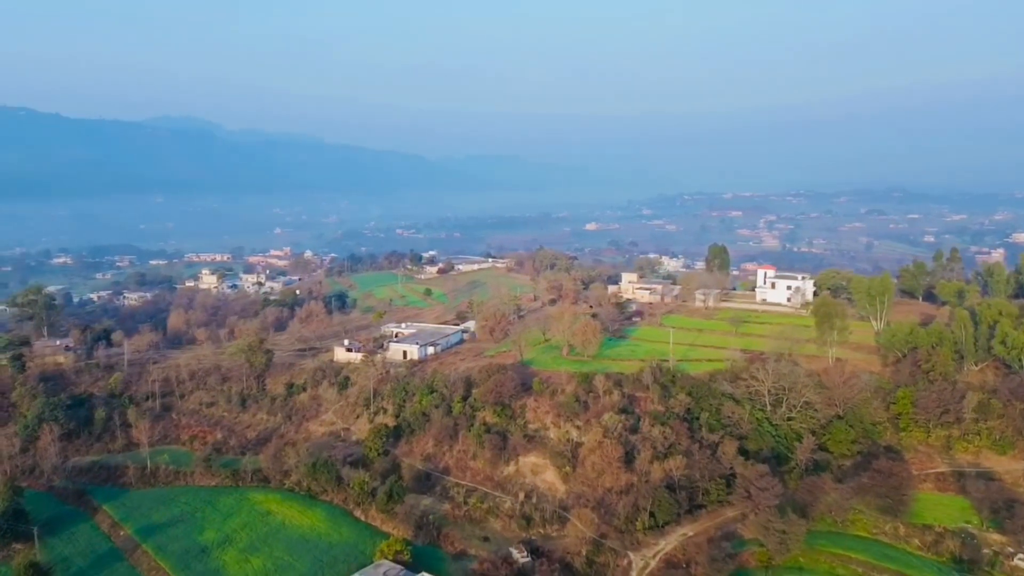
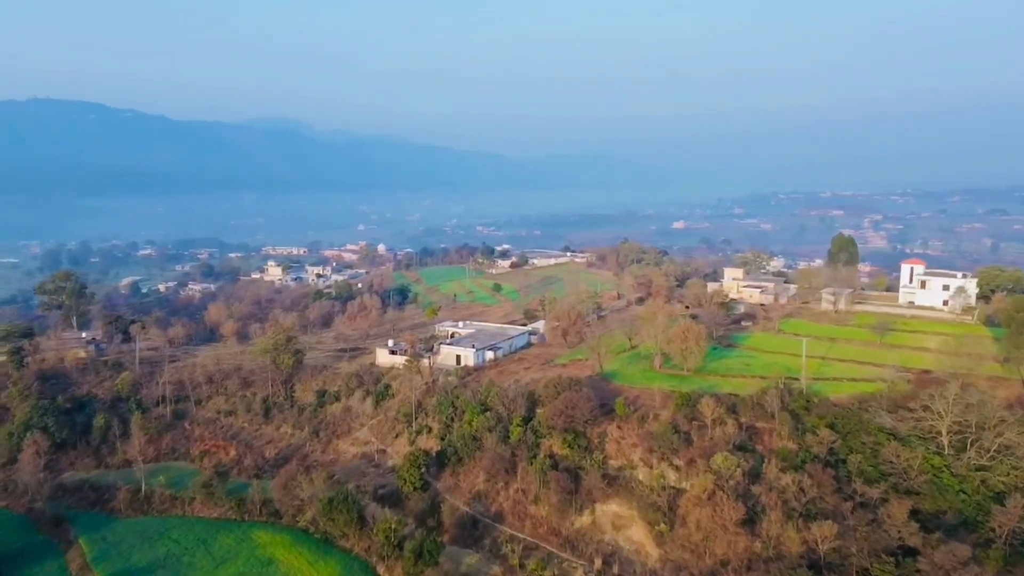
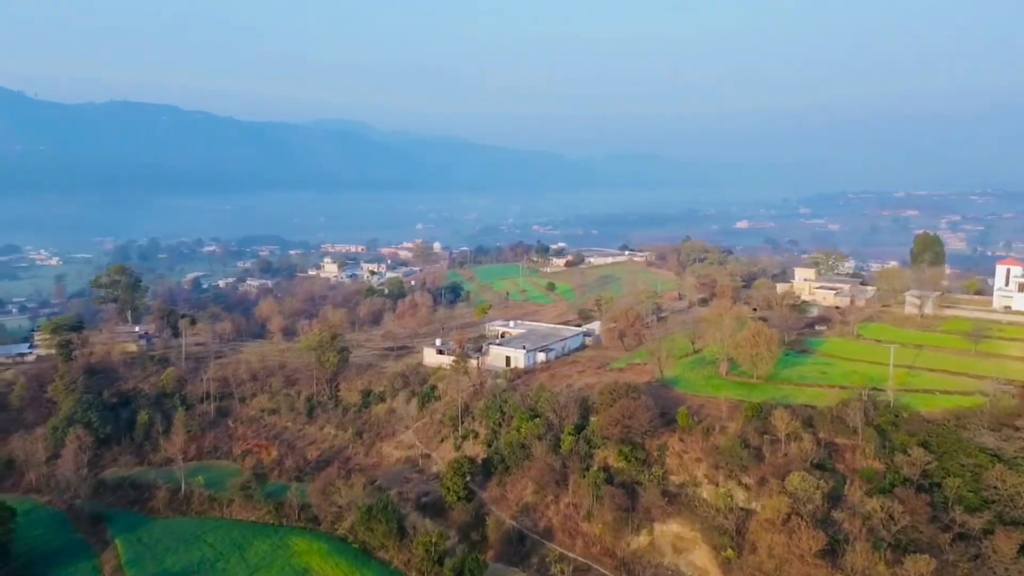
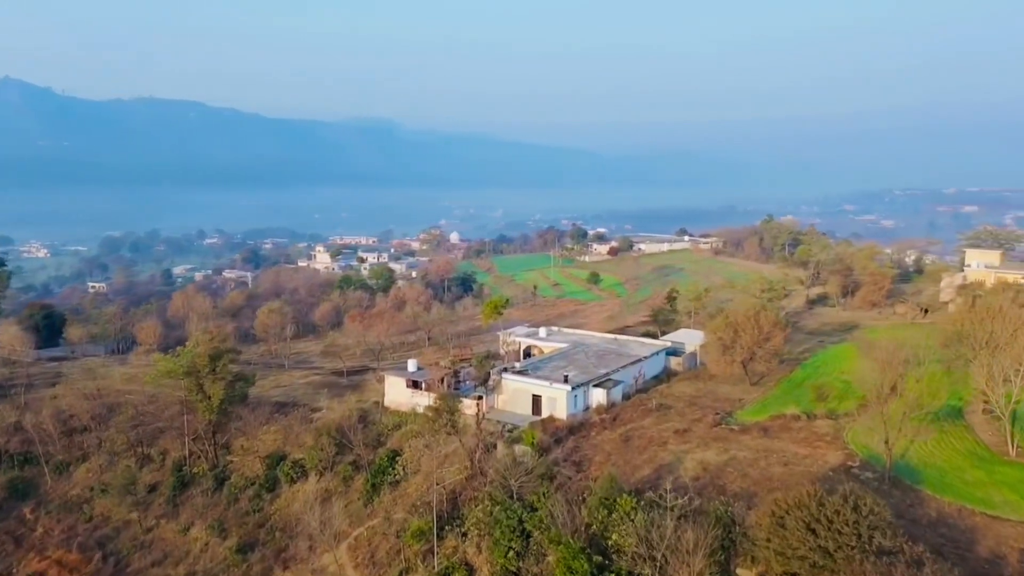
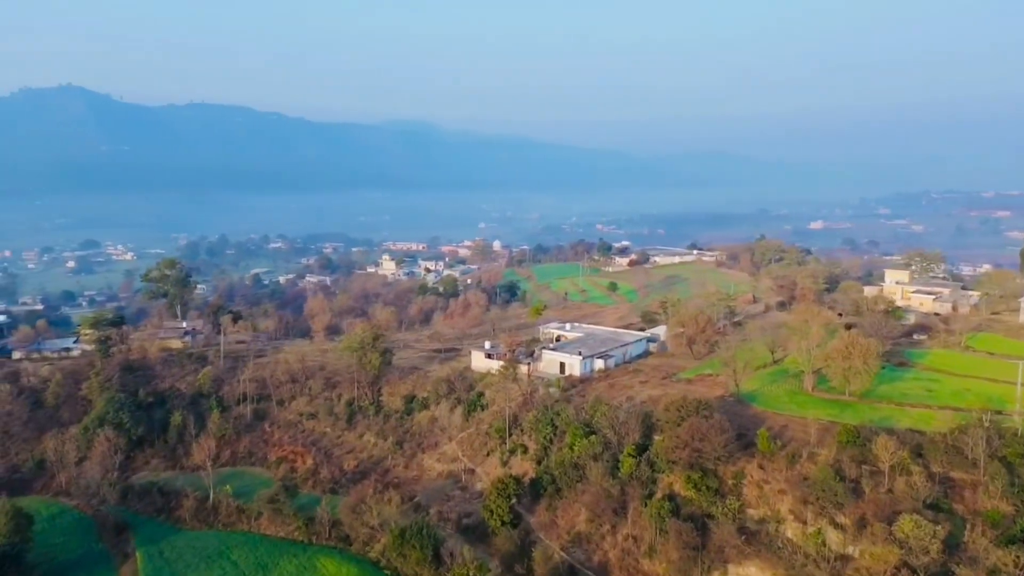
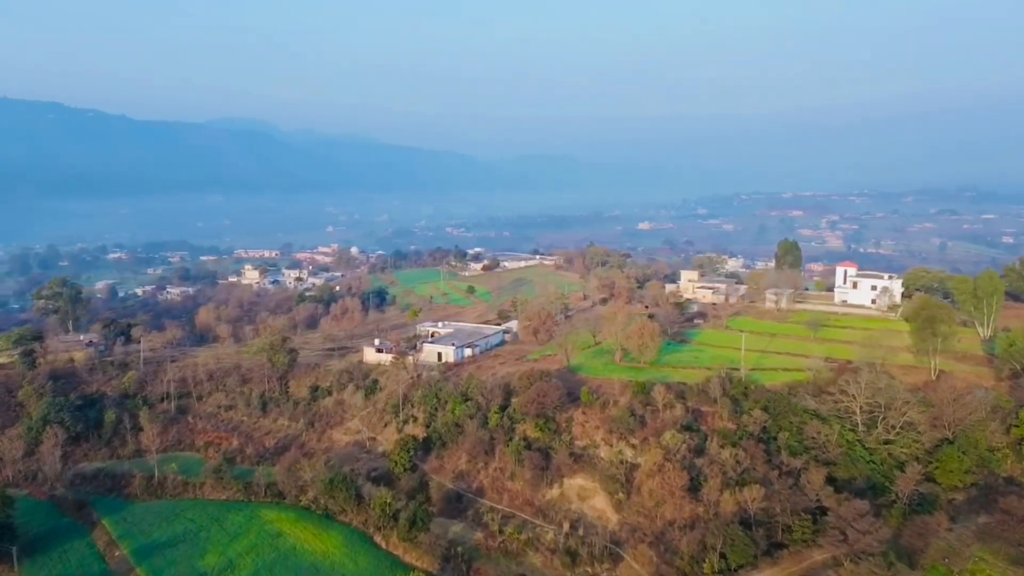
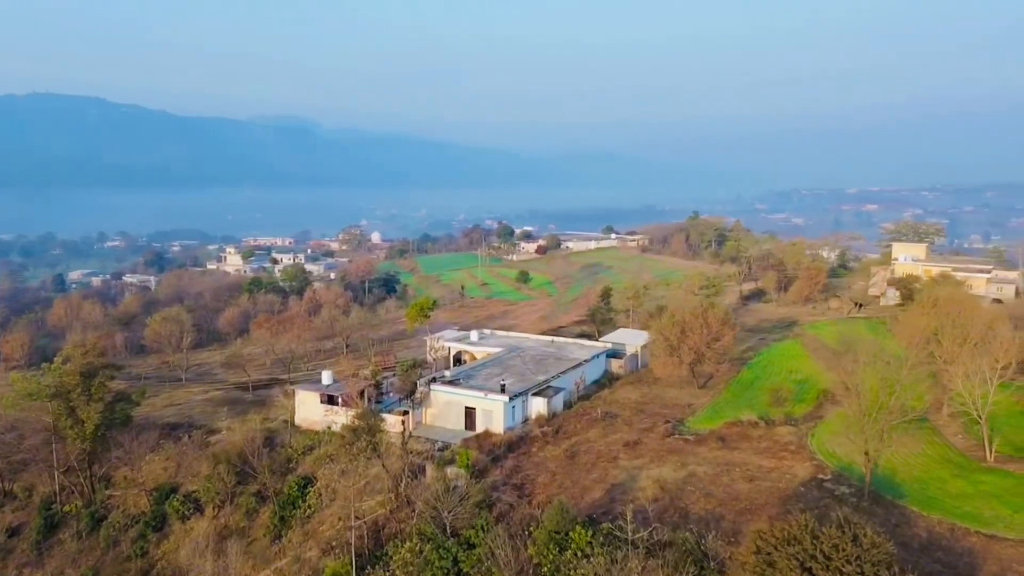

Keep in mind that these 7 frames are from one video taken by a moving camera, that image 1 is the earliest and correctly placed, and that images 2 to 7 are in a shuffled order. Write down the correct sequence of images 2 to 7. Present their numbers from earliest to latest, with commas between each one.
6, 2, 3, 5, 4, 7
